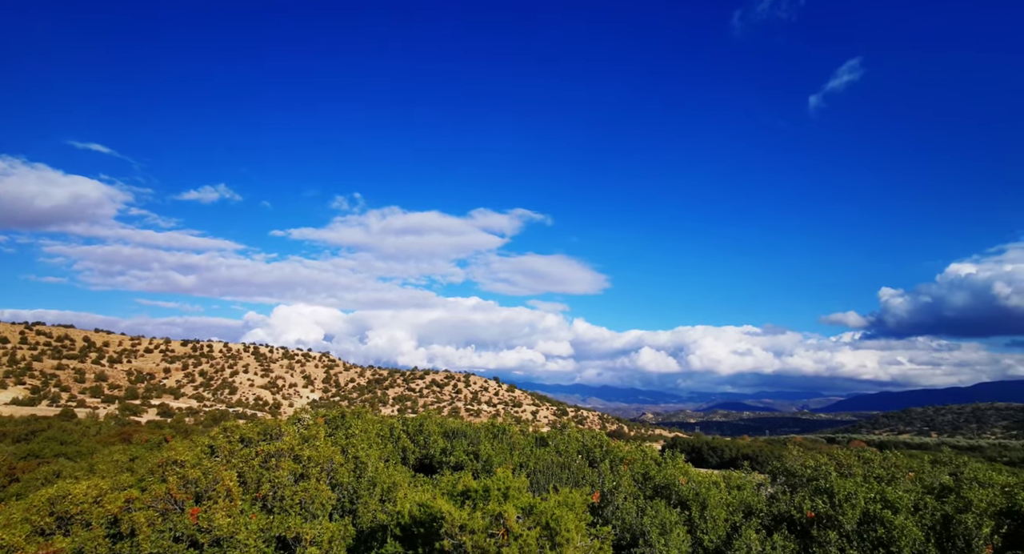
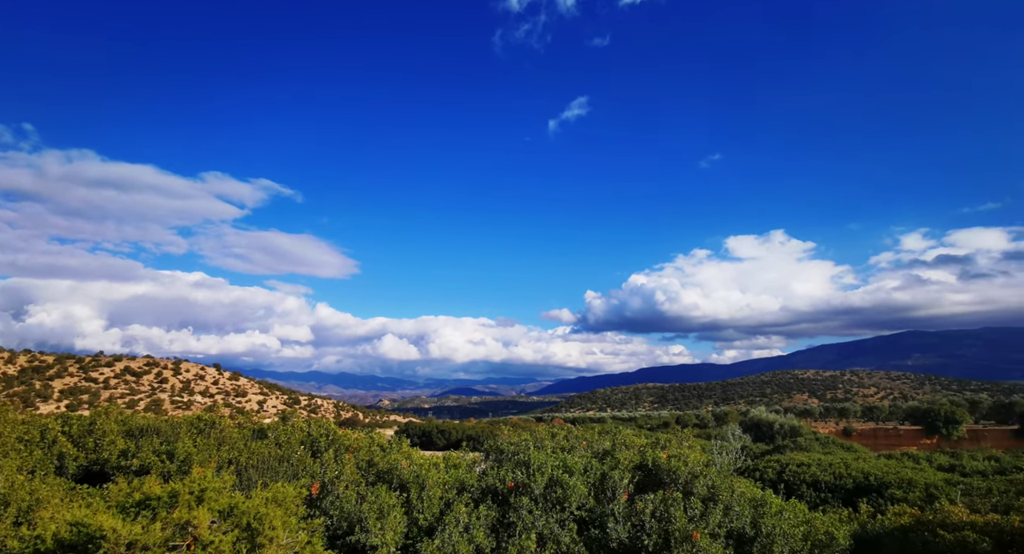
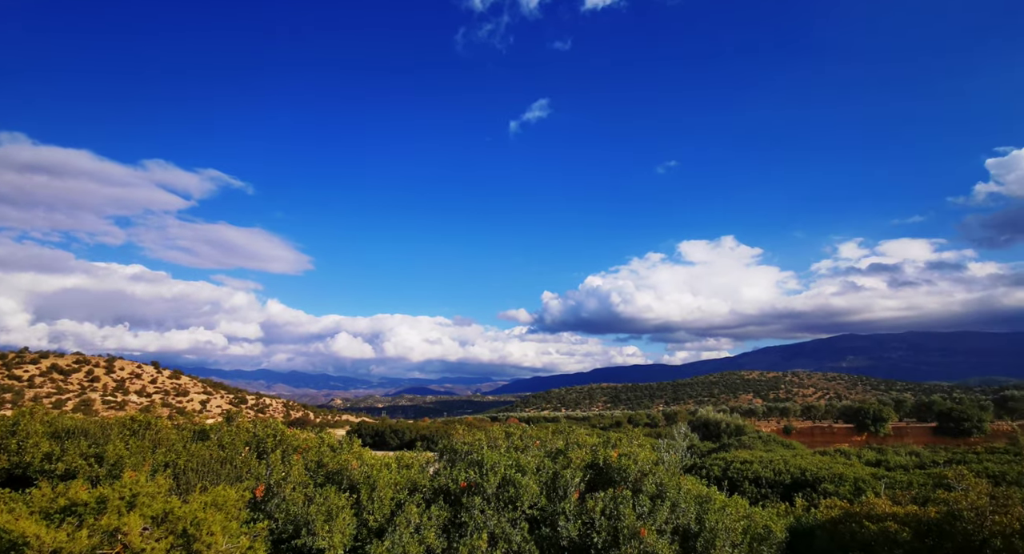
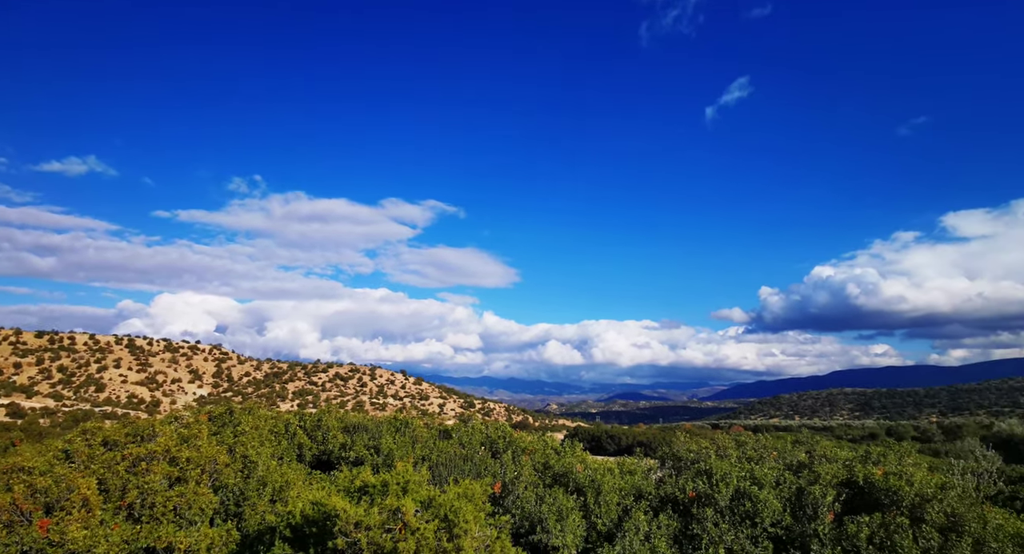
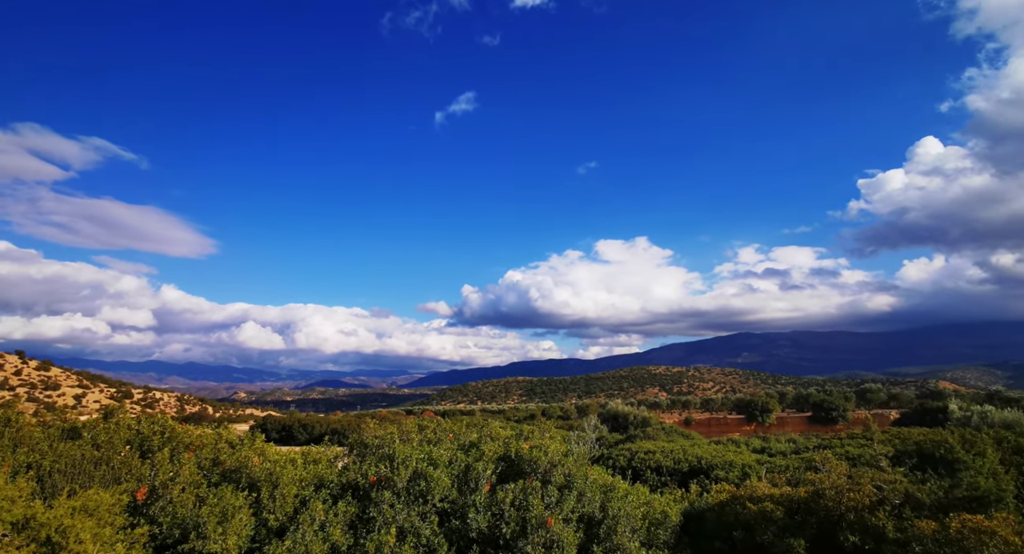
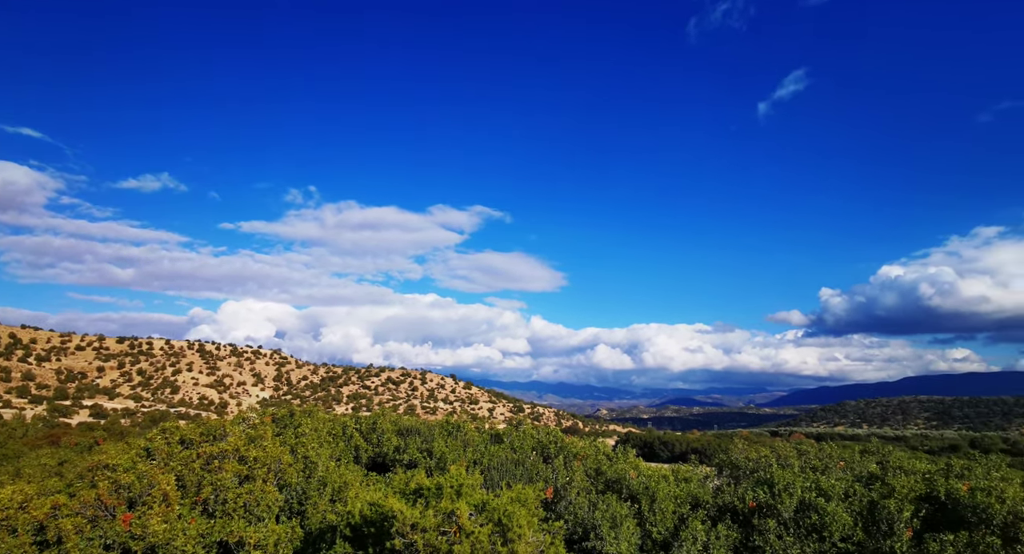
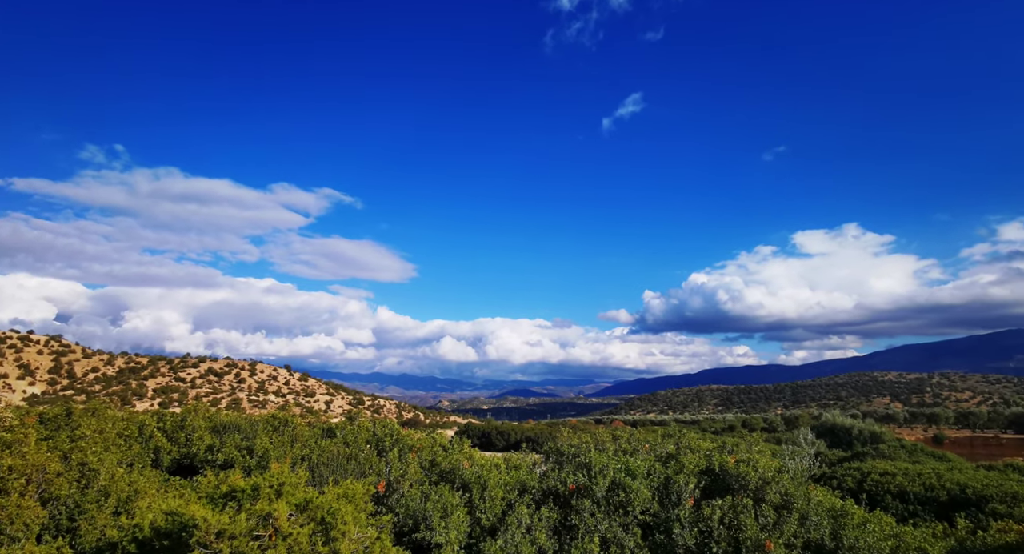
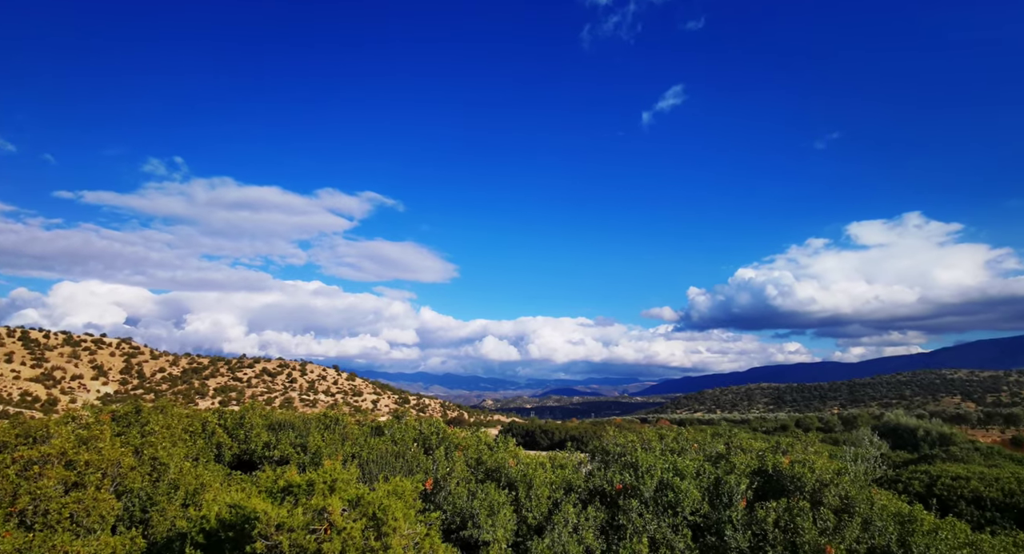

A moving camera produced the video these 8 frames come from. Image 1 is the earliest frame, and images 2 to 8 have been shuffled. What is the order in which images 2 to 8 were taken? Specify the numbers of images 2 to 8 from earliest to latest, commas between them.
6, 4, 8, 7, 2, 3, 5
